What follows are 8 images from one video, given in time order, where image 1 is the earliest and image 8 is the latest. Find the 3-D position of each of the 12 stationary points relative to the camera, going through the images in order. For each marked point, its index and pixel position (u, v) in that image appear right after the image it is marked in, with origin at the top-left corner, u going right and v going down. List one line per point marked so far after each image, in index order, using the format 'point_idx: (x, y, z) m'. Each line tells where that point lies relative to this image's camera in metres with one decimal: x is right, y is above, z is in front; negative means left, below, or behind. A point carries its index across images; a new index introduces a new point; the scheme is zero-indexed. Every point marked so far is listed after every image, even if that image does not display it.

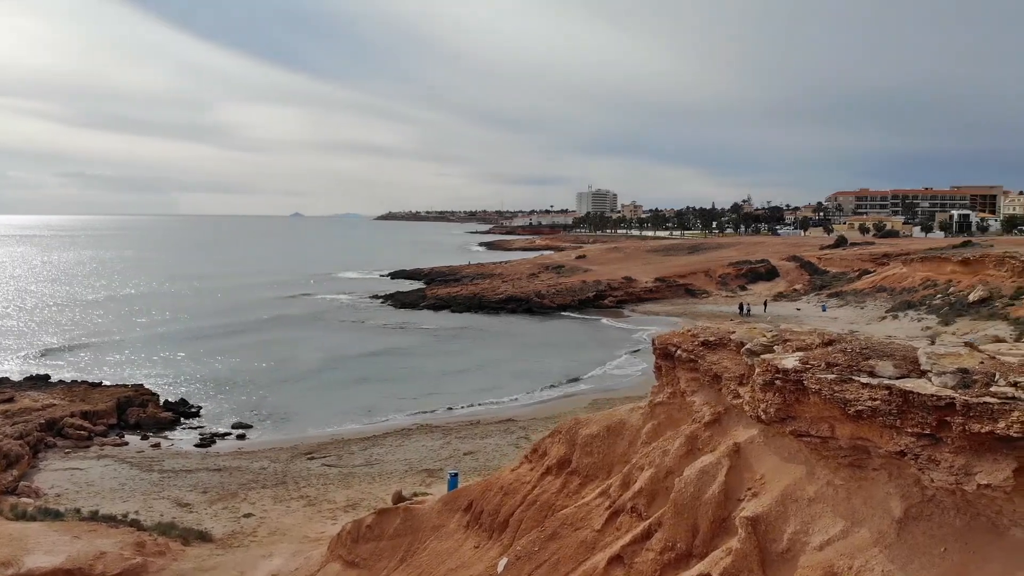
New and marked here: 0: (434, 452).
0: (-2.2, -4.5, +16.9) m
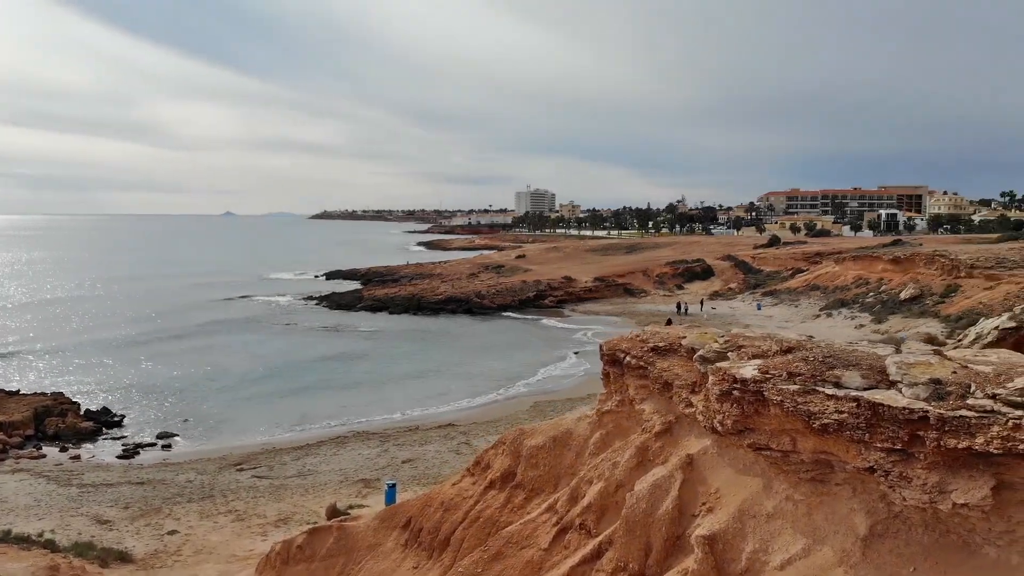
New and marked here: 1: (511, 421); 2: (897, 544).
0: (-3.8, -4.6, +16.1) m
1: (0.0, -3.9, +17.6) m
2: (+2.5, -1.6, +3.8) m
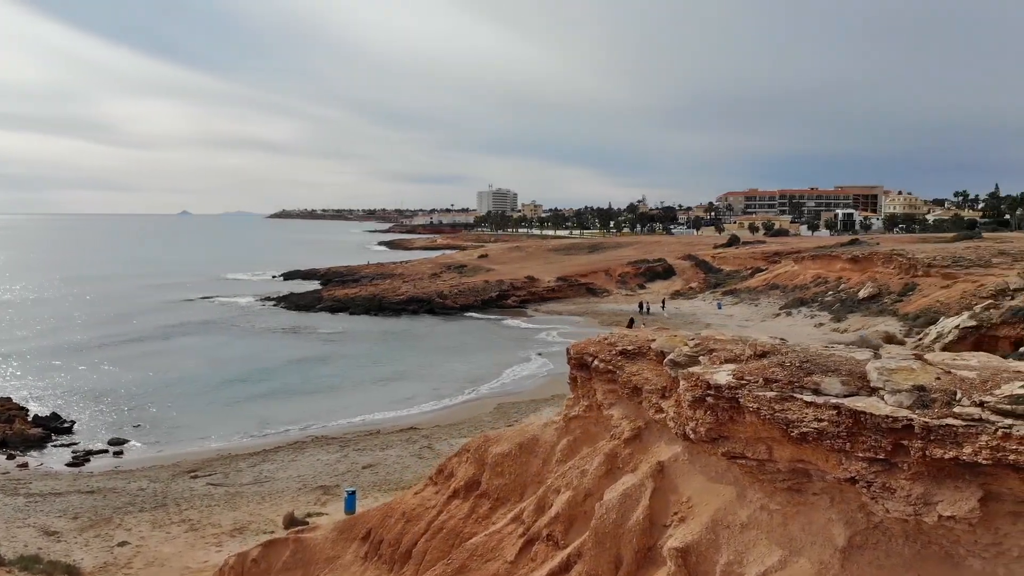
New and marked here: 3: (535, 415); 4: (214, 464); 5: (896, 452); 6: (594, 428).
0: (-4.8, -4.6, +15.6) m
1: (-1.1, -3.9, +17.3) m
2: (+2.3, -1.7, +3.7) m
3: (+0.7, -3.8, +17.6) m
4: (-8.2, -4.8, +16.6) m
5: (+2.2, -1.0, +3.5) m
6: (+0.9, -1.5, +6.5) m
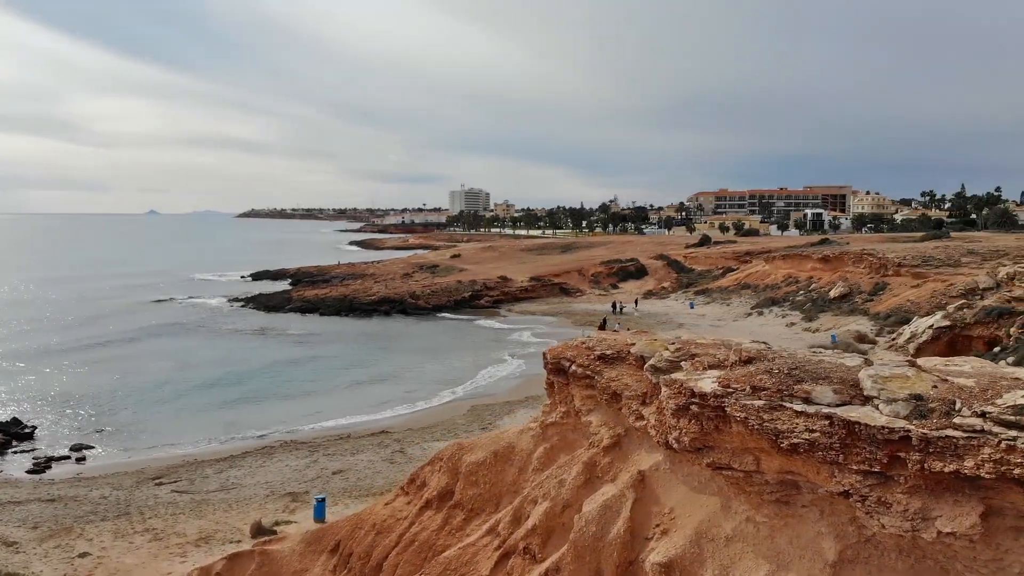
0: (-5.4, -4.6, +15.1) m
1: (-1.8, -4.0, +17.0) m
2: (+2.1, -1.7, +3.5) m
3: (-0.1, -3.8, +17.4) m
4: (-8.9, -4.9, +16.0) m
5: (+2.1, -1.0, +3.3) m
6: (+0.6, -1.5, +6.3) m
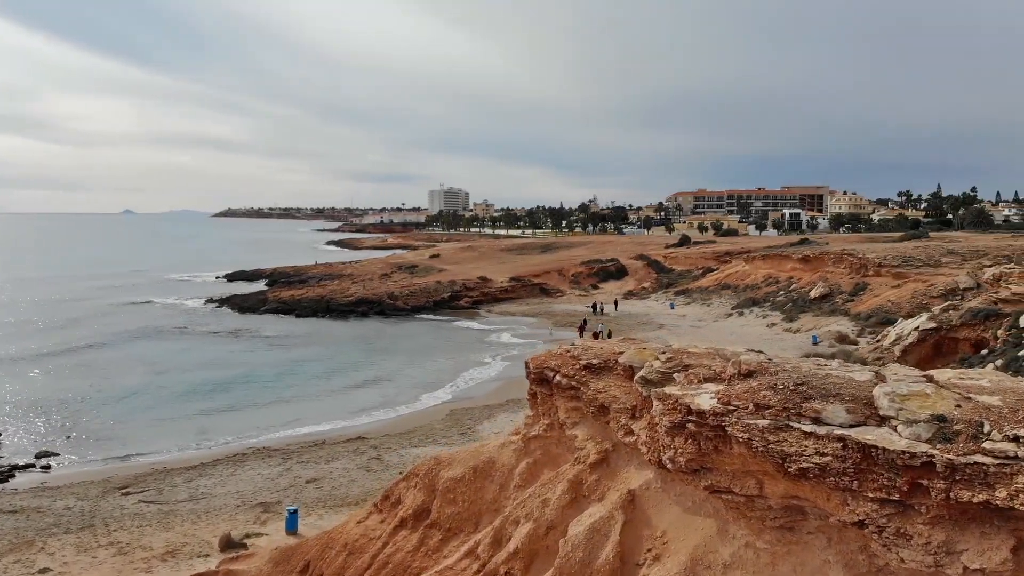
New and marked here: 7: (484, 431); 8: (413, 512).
0: (-5.9, -4.7, +14.5) m
1: (-2.4, -4.0, +16.5) m
2: (+2.0, -1.7, +3.2) m
3: (-0.6, -3.8, +17.0) m
4: (-9.4, -4.9, +15.3) m
5: (+2.0, -1.0, +3.0) m
6: (+0.4, -1.6, +5.9) m
7: (-0.8, -3.9, +16.3) m
8: (-1.1, -2.4, +6.4) m
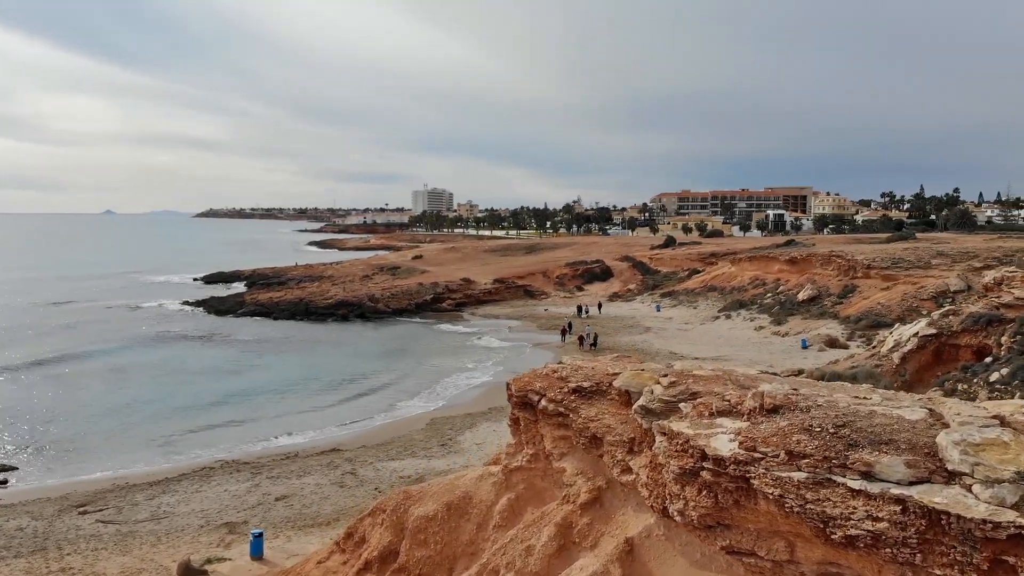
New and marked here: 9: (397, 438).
0: (-6.3, -4.8, +13.6) m
1: (-2.8, -4.1, +15.7) m
2: (+1.9, -1.8, +2.6) m
3: (-1.1, -3.9, +16.2) m
4: (-9.8, -5.1, +14.3) m
5: (+1.9, -1.1, +2.3) m
6: (+0.3, -1.7, +5.2) m
7: (-1.2, -4.0, +15.6) m
8: (-1.3, -2.5, +5.7) m
9: (-3.2, -4.1, +16.4) m
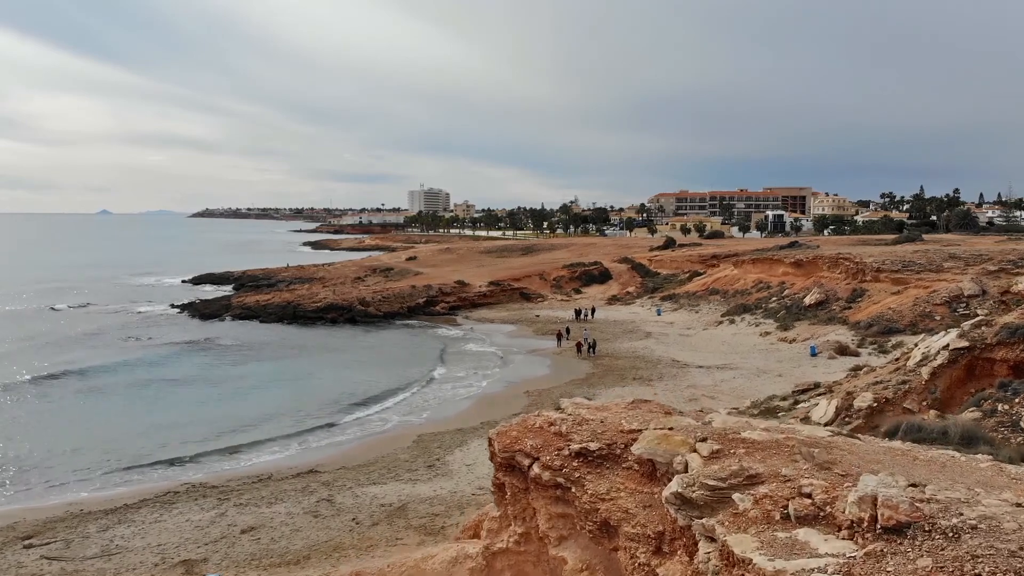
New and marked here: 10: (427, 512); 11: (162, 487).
0: (-6.4, -5.0, +12.3) m
1: (-3.0, -4.3, +14.5) m
2: (+1.8, -2.0, +1.3) m
3: (-1.3, -4.1, +15.0) m
4: (-10.0, -5.2, +13.0) m
5: (+1.8, -1.3, +1.1) m
6: (+0.1, -1.9, +4.0) m
7: (-1.4, -4.2, +14.3) m
8: (-1.4, -2.7, +4.4) m
9: (-3.3, -4.3, +15.2) m
10: (-1.7, -4.4, +11.7) m
11: (-8.5, -4.9, +14.6) m
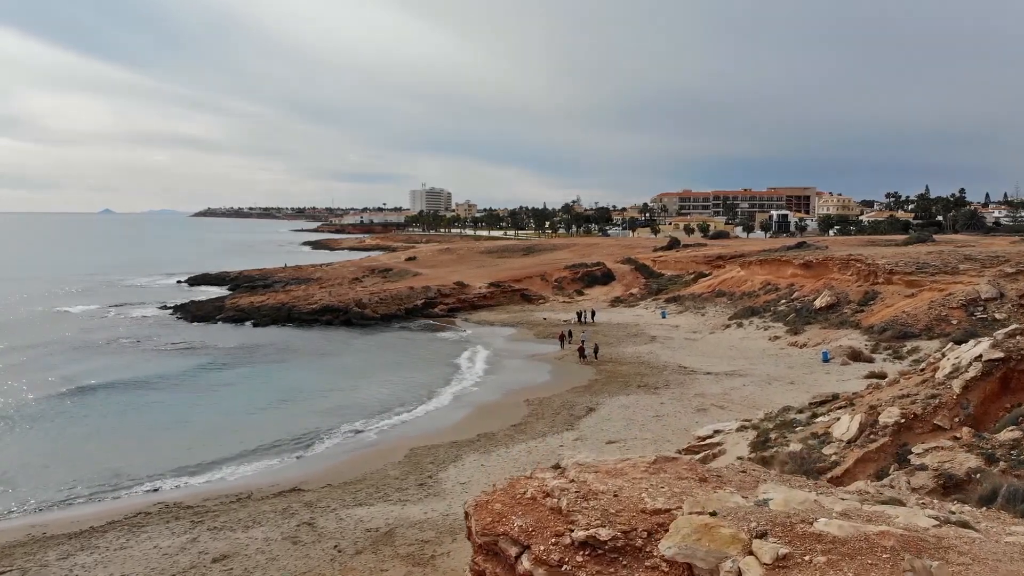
0: (-6.5, -5.1, +11.4) m
1: (-3.0, -4.4, +13.5) m
2: (+1.7, -2.1, +0.3) m
3: (-1.3, -4.2, +14.0) m
4: (-10.0, -5.3, +12.1) m
5: (+1.7, -1.4, +0.1) m
6: (+0.1, -2.0, +3.0) m
7: (-1.5, -4.3, +13.3) m
8: (-1.5, -2.8, +3.4) m
9: (-3.4, -4.4, +14.2) m
10: (-1.7, -4.5, +10.8) m
11: (-8.6, -5.1, +13.7) m
